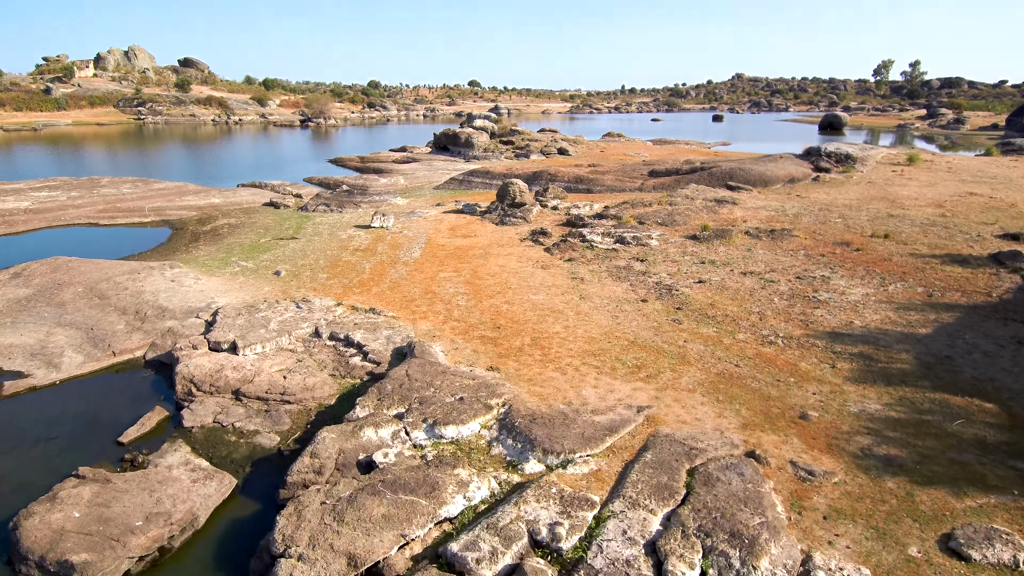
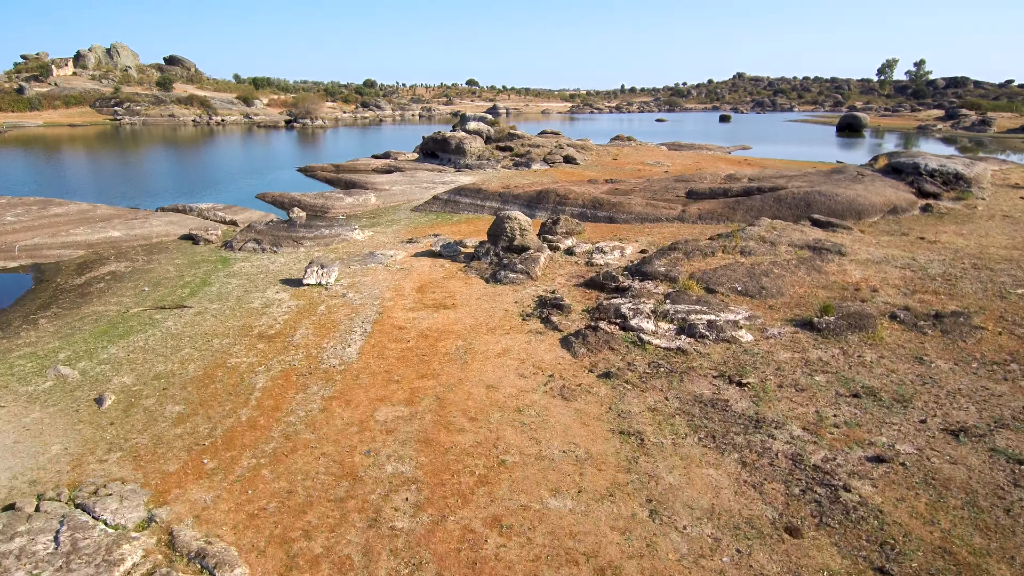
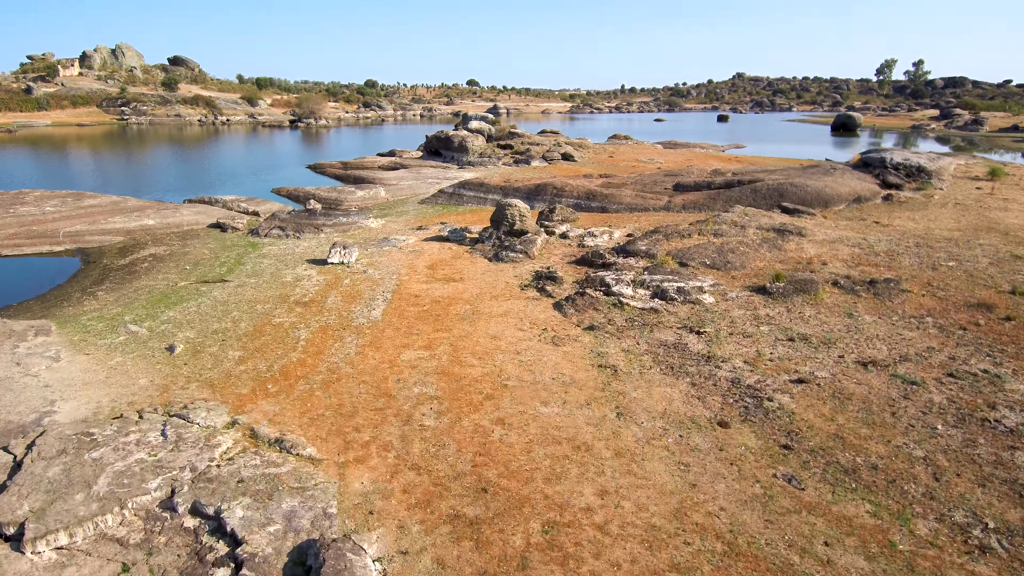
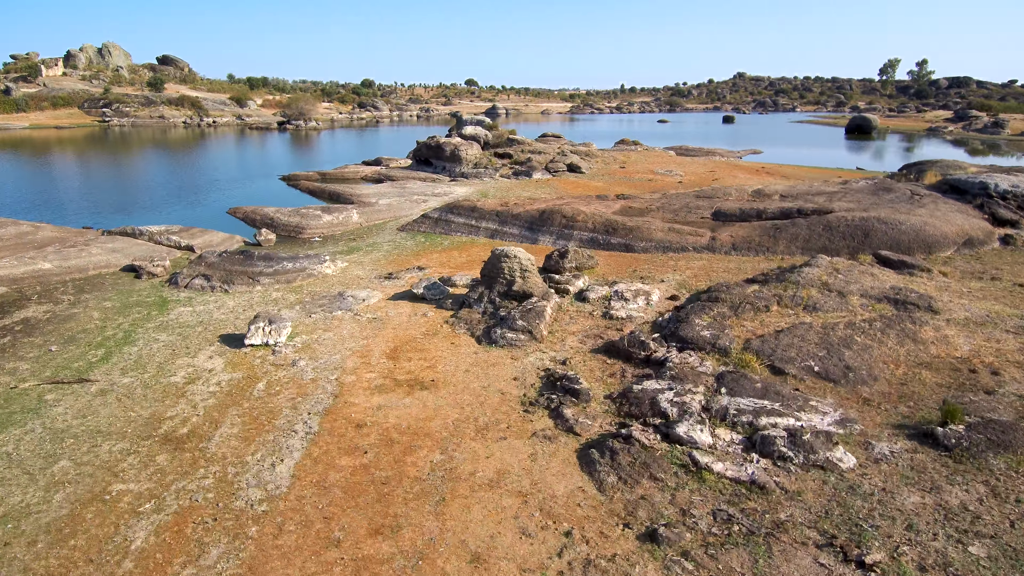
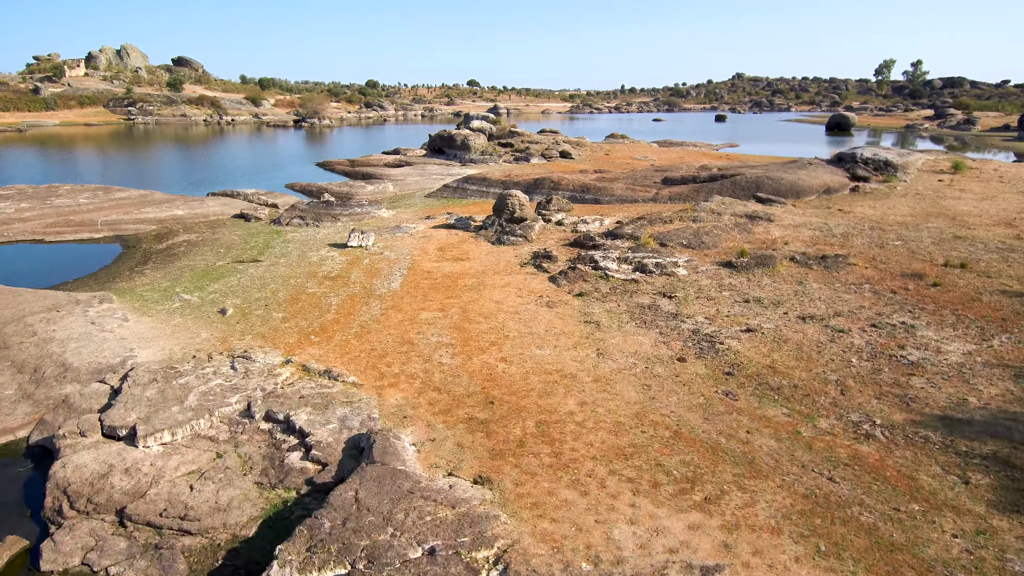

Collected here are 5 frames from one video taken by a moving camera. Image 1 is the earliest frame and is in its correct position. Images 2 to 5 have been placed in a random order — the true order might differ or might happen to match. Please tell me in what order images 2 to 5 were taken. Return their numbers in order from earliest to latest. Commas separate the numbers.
5, 3, 2, 4
